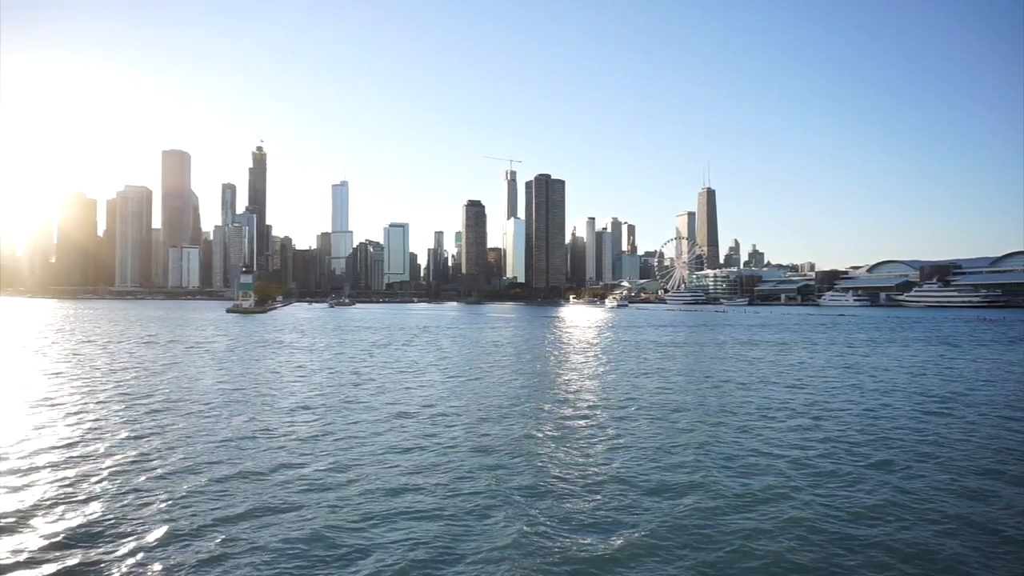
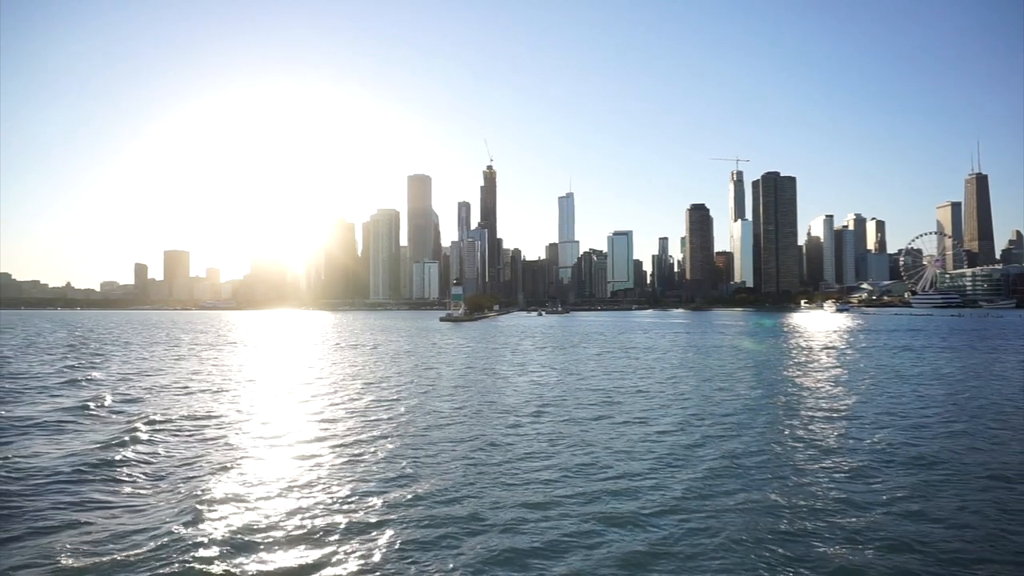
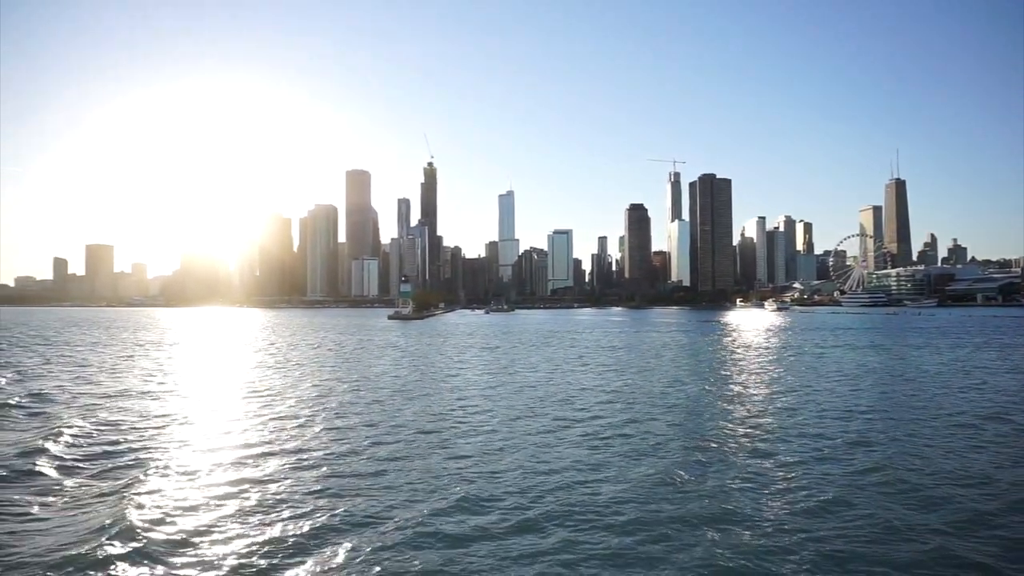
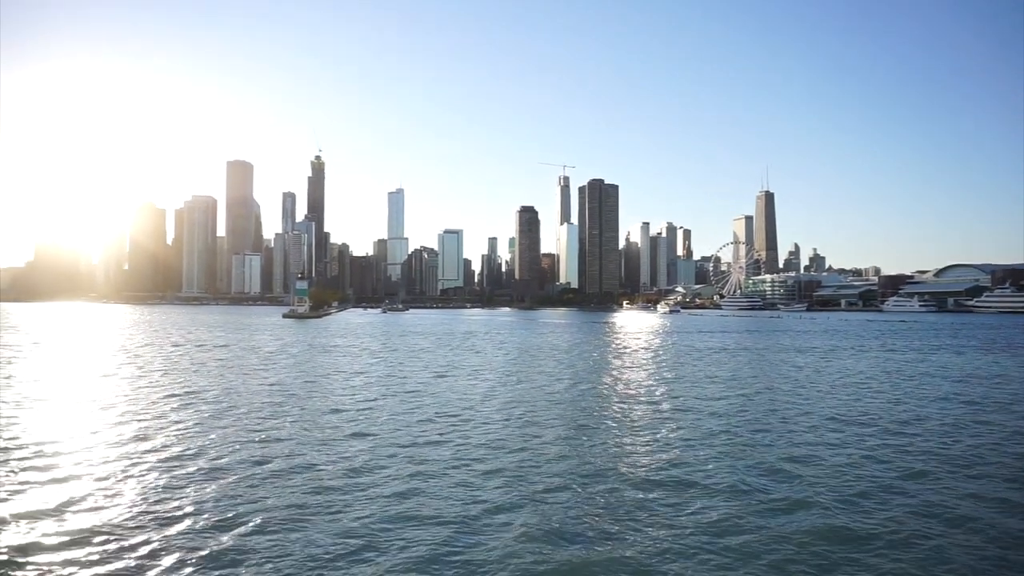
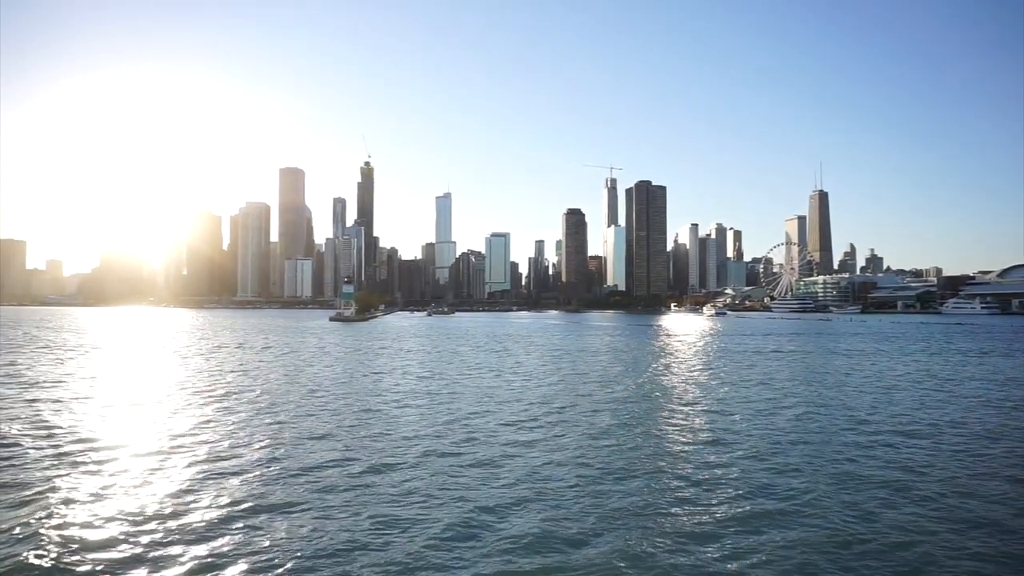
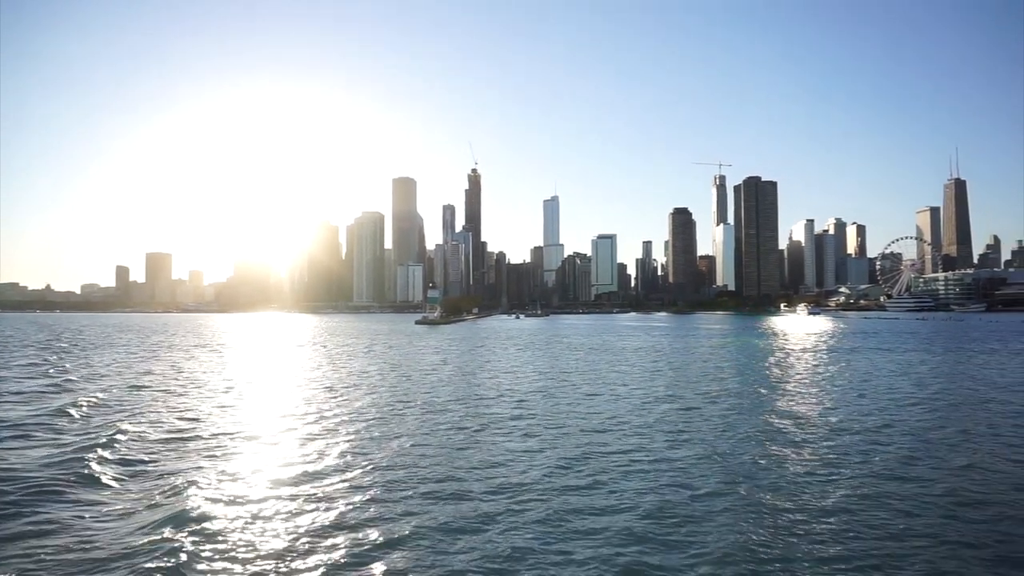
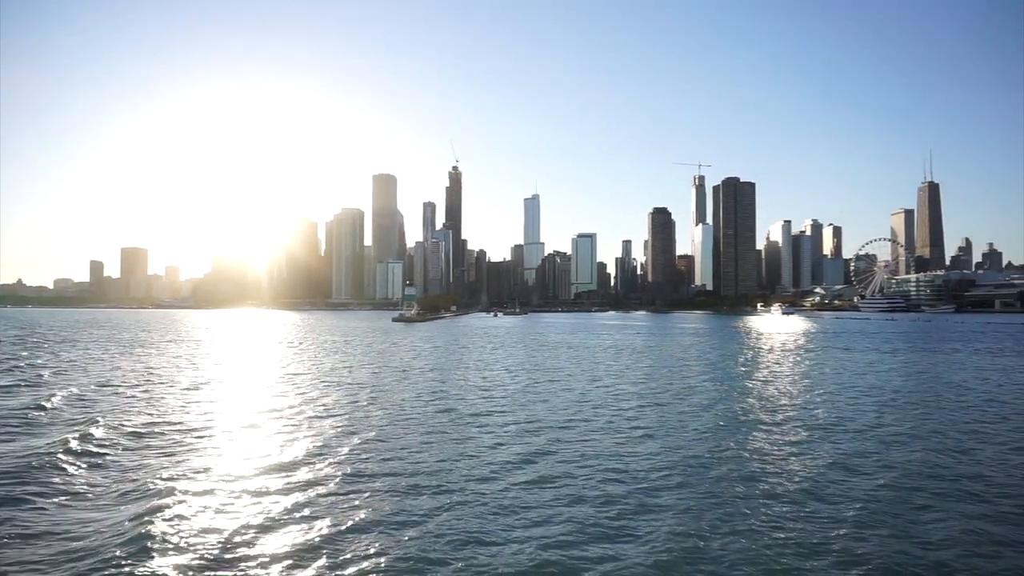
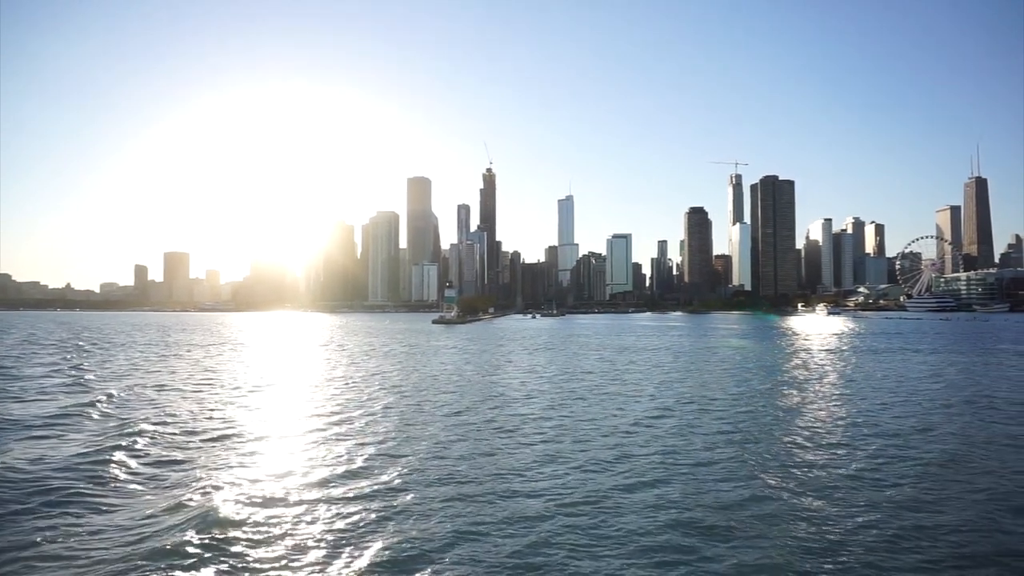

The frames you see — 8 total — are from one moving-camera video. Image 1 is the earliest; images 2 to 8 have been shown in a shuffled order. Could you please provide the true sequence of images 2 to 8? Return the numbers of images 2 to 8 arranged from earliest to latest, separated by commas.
4, 5, 3, 2, 8, 6, 7
